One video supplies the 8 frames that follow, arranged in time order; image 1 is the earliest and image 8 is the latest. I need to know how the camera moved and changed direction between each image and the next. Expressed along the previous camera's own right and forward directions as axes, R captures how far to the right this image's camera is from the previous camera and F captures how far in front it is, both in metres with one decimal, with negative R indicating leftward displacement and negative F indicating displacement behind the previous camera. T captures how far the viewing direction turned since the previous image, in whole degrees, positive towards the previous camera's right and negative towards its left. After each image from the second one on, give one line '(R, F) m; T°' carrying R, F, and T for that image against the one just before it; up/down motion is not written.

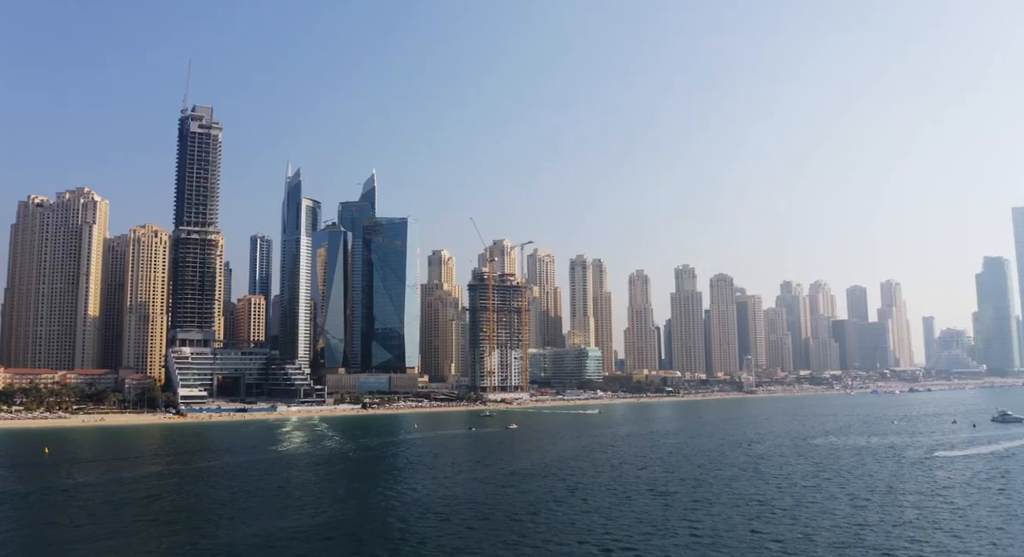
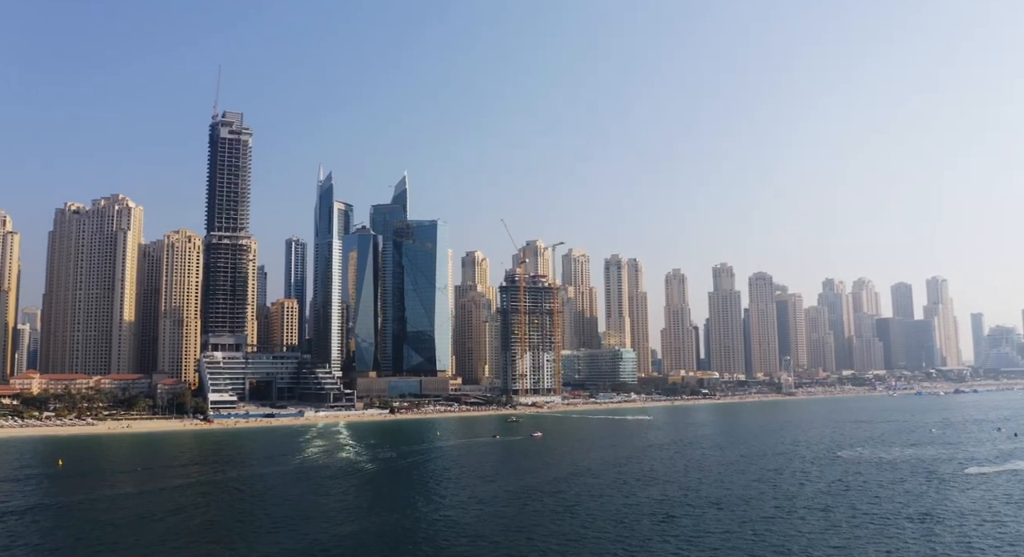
(+1.1, +2.7) m; -3°
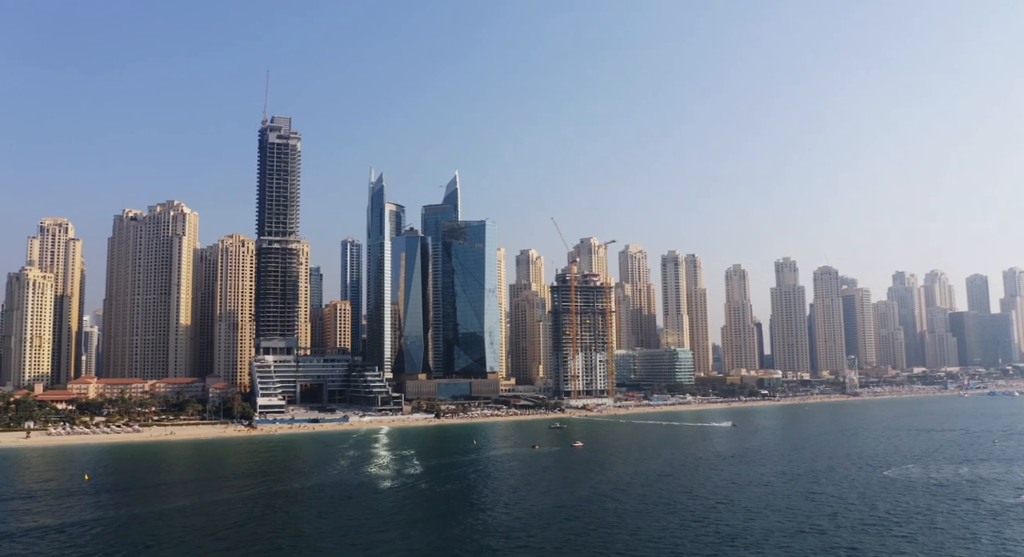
(+1.5, +3.7) m; -5°
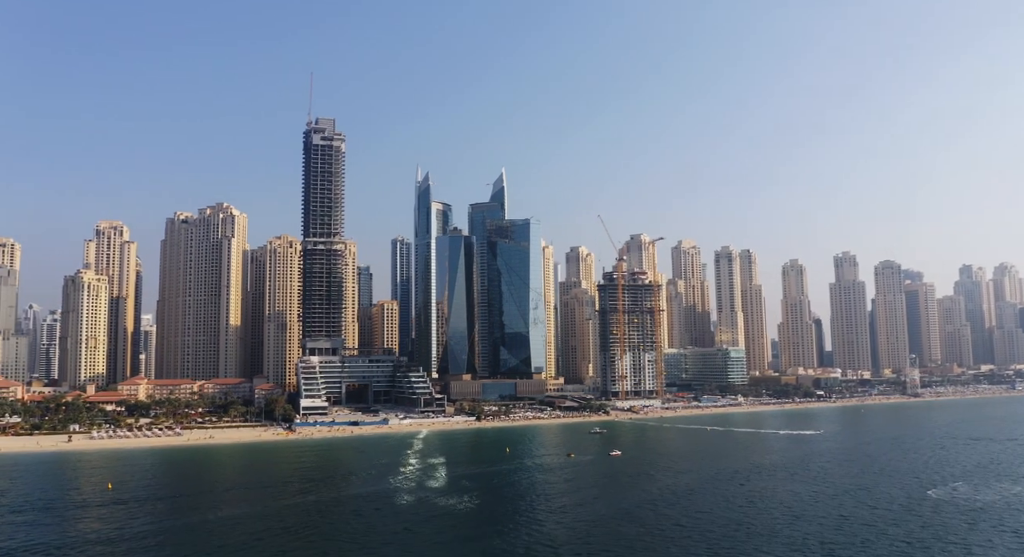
(+1.4, +2.7) m; -4°
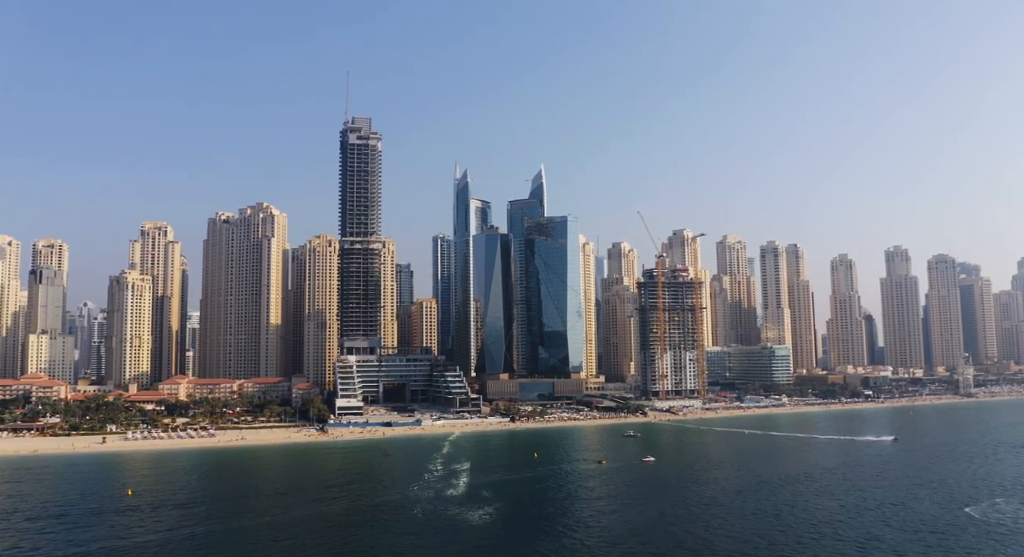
(+1.2, +1.9) m; -3°
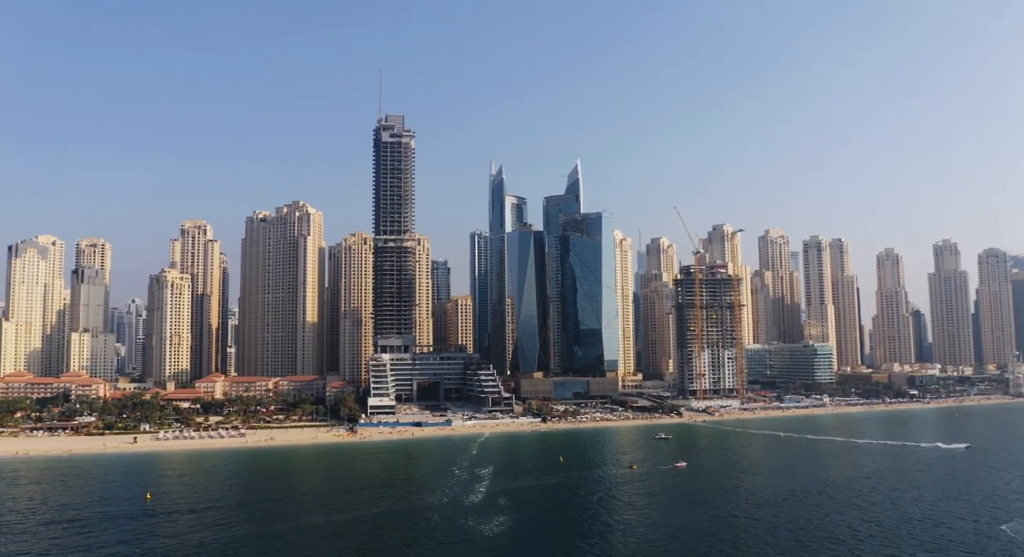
(+1.0, +1.5) m; -3°
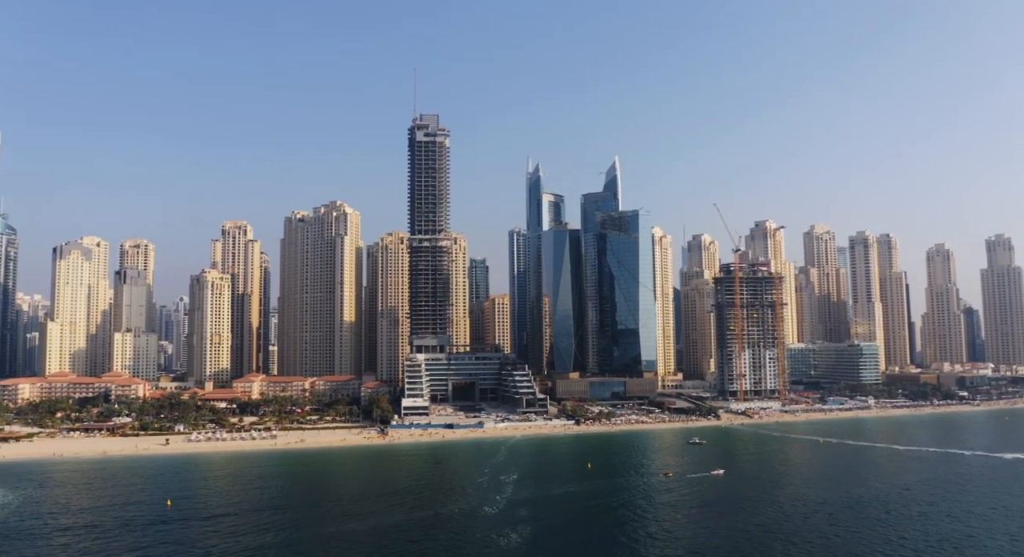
(+1.0, +1.4) m; -3°
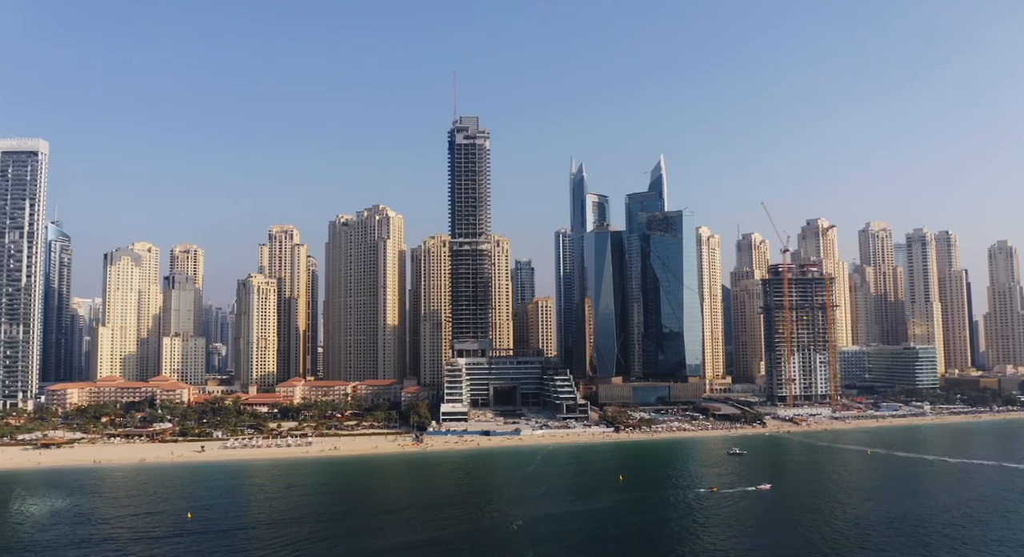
(+1.4, +1.3) m; -4°
